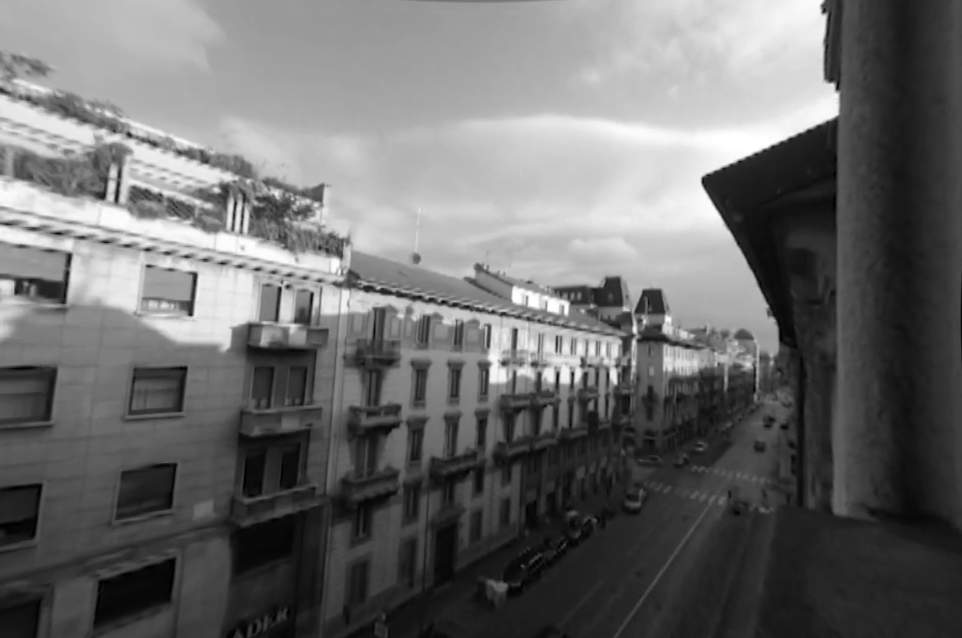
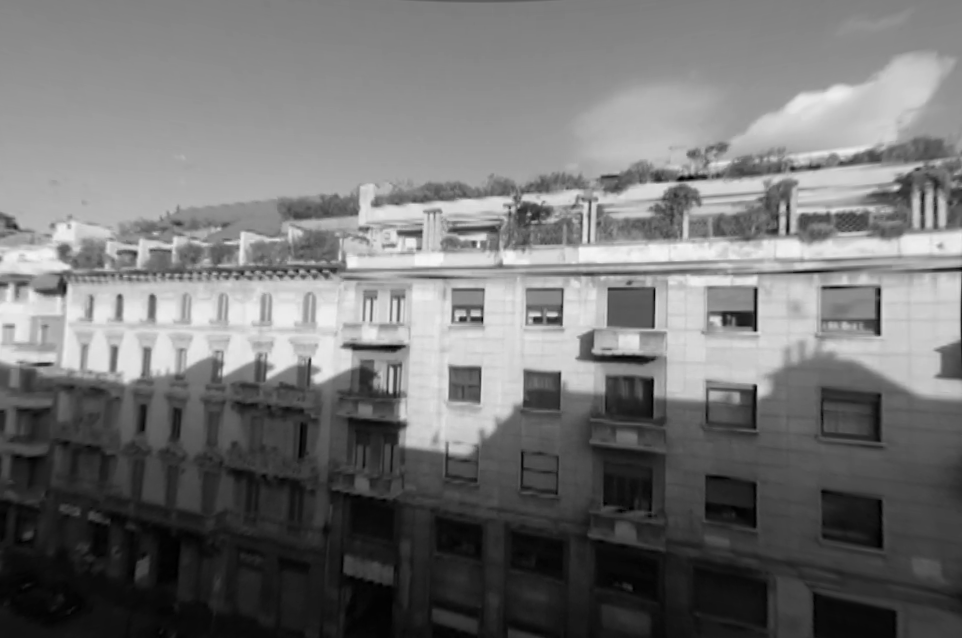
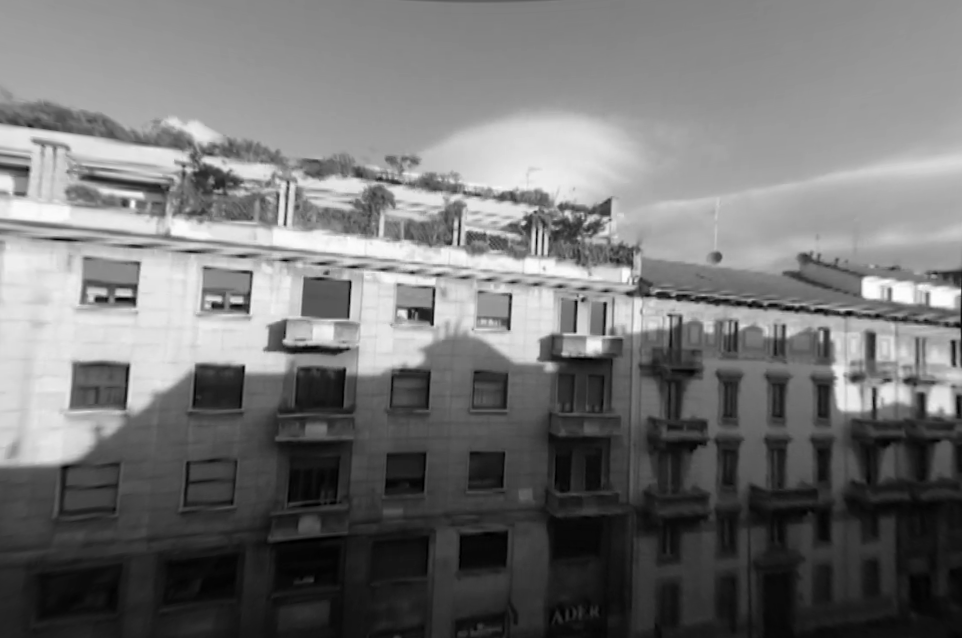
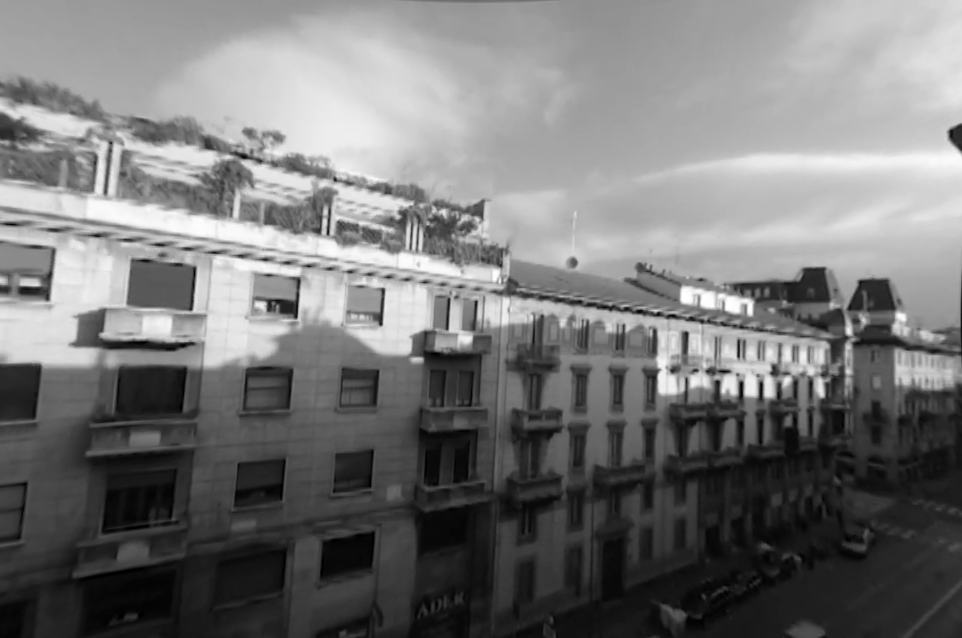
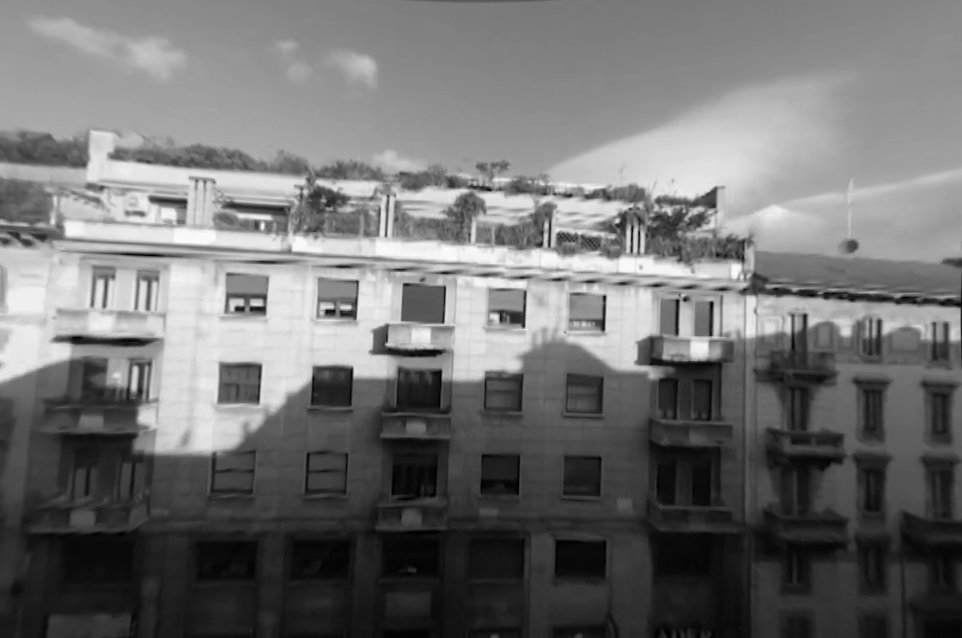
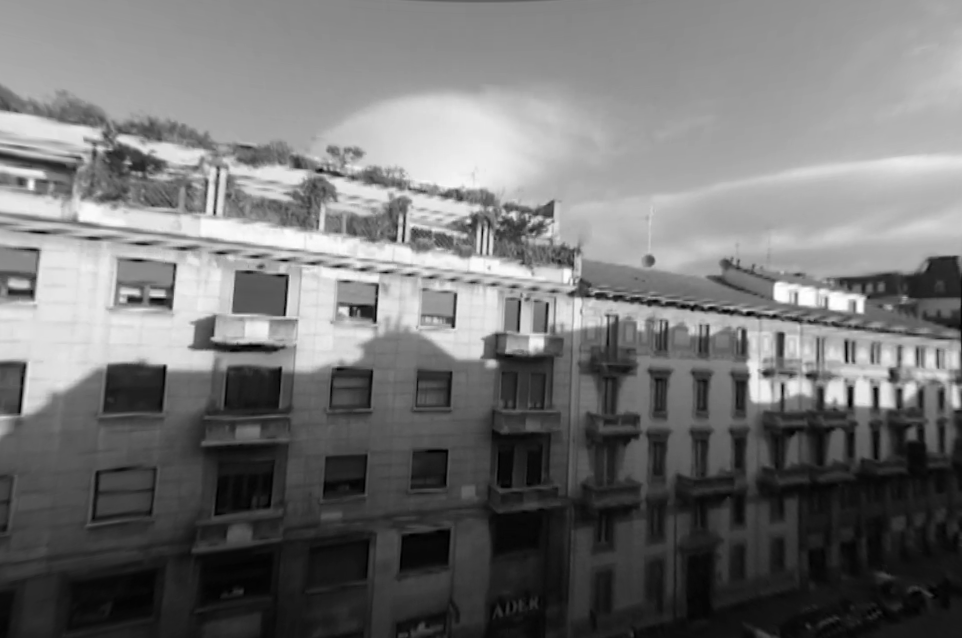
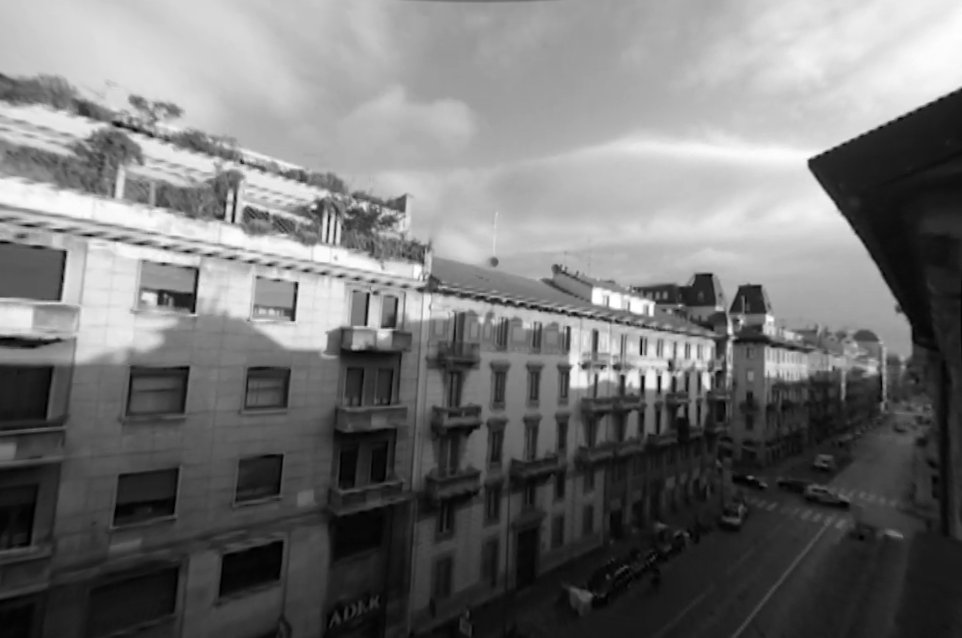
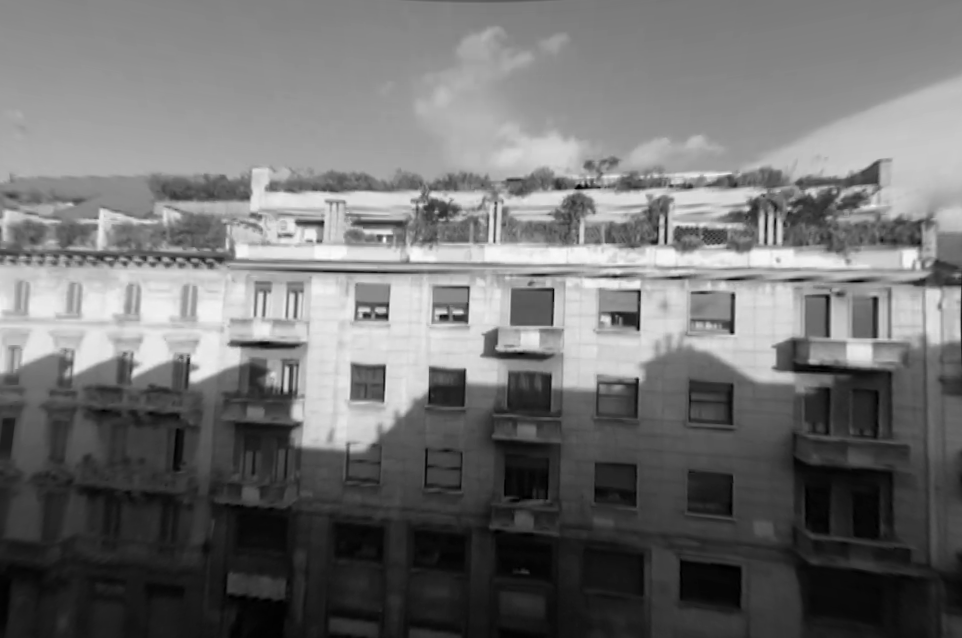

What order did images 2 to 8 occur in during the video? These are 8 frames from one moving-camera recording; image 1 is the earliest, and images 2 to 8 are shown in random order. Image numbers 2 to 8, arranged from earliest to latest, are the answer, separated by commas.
7, 4, 6, 3, 5, 8, 2
